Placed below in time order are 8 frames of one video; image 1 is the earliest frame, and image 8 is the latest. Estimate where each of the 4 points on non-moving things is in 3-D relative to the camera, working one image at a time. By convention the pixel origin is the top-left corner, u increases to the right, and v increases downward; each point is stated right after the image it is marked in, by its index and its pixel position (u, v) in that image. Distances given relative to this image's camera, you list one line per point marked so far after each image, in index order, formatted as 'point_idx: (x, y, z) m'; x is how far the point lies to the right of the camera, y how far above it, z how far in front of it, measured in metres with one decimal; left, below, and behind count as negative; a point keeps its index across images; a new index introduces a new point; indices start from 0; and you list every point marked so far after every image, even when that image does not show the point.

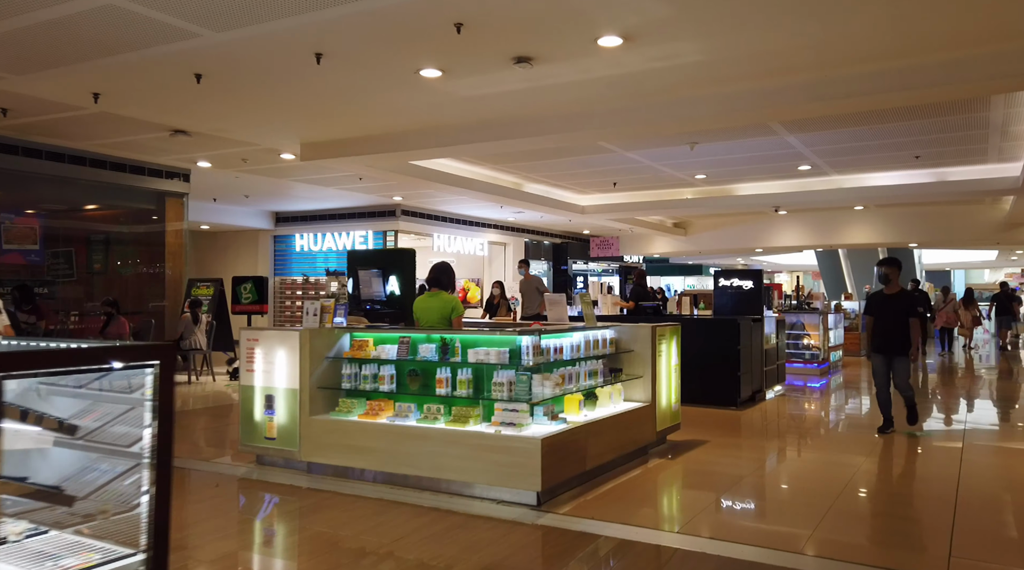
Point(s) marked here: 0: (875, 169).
0: (+5.0, +1.6, +11.1) m
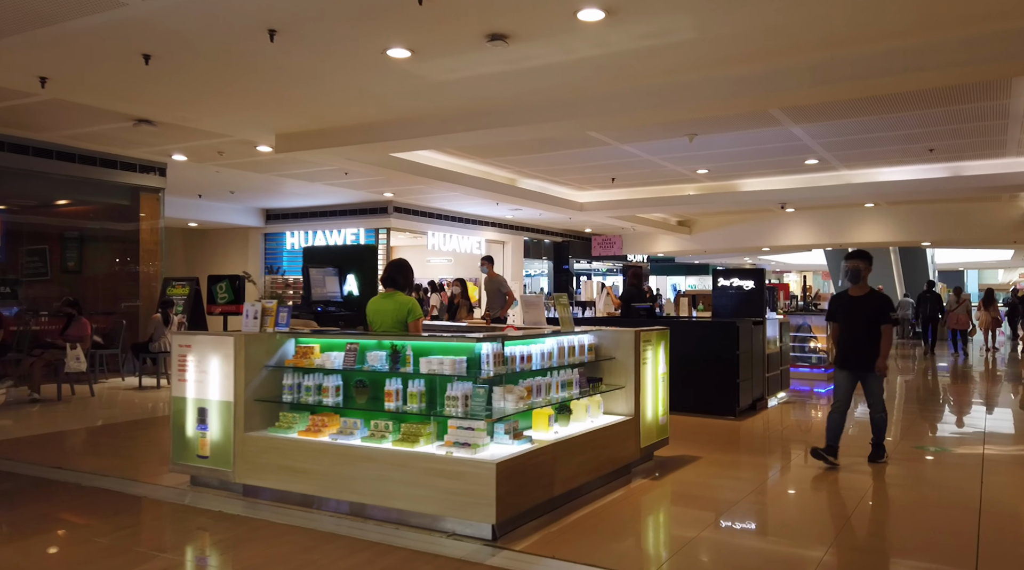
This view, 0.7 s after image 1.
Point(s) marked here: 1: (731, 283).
0: (+4.9, +1.6, +10.6) m
1: (+2.2, 0.0, +8.4) m
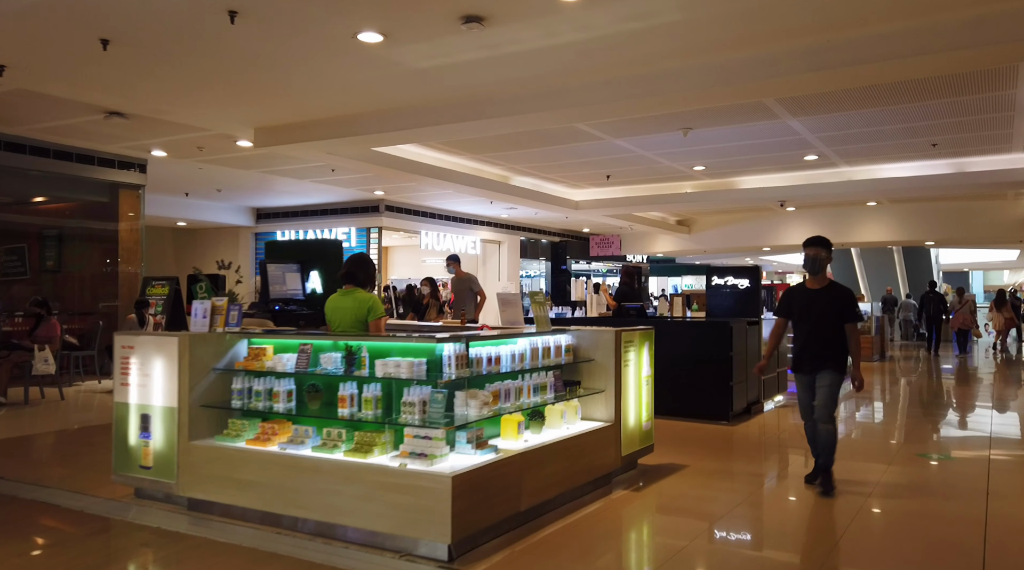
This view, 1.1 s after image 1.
0: (+4.8, +1.6, +10.3) m
1: (+2.1, 0.0, +8.1) m
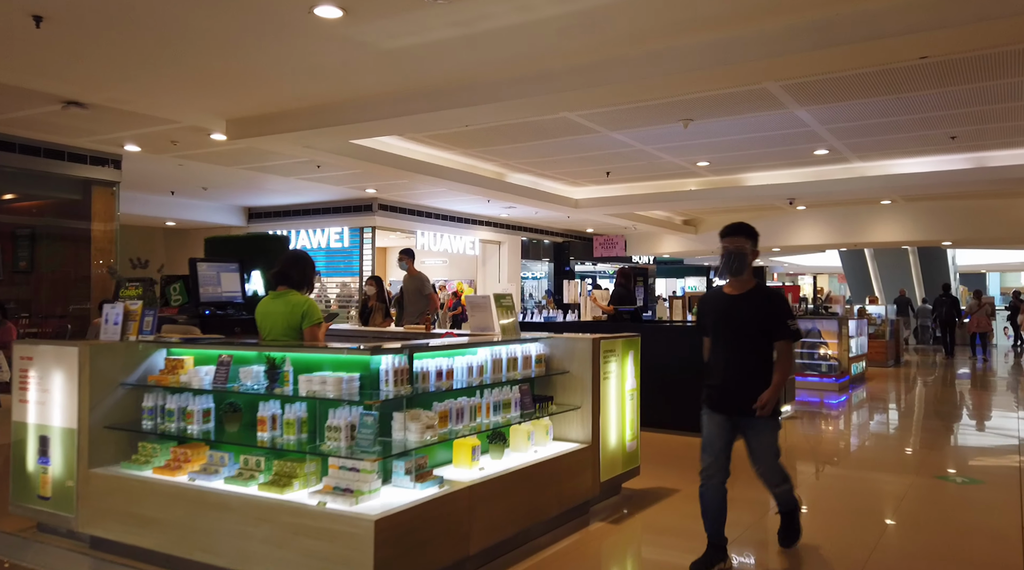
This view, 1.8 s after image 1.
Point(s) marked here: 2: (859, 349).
0: (+4.7, +1.6, +9.7) m
1: (+2.0, 0.0, +7.5) m
2: (+5.0, -0.9, +11.6) m
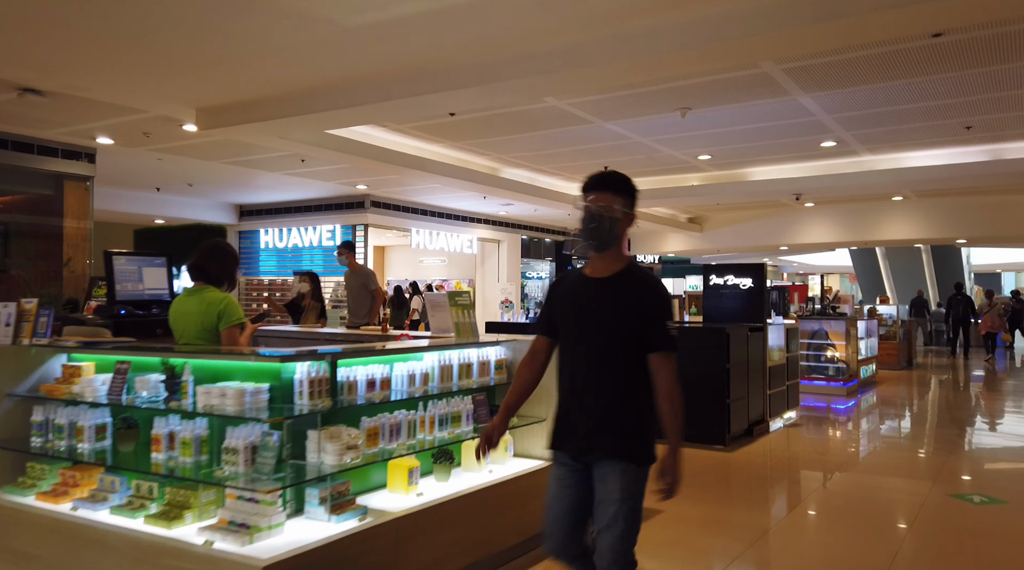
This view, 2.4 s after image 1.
0: (+4.6, +1.6, +9.2) m
1: (+1.9, 0.0, +7.1) m
2: (+4.9, -0.9, +11.1) m
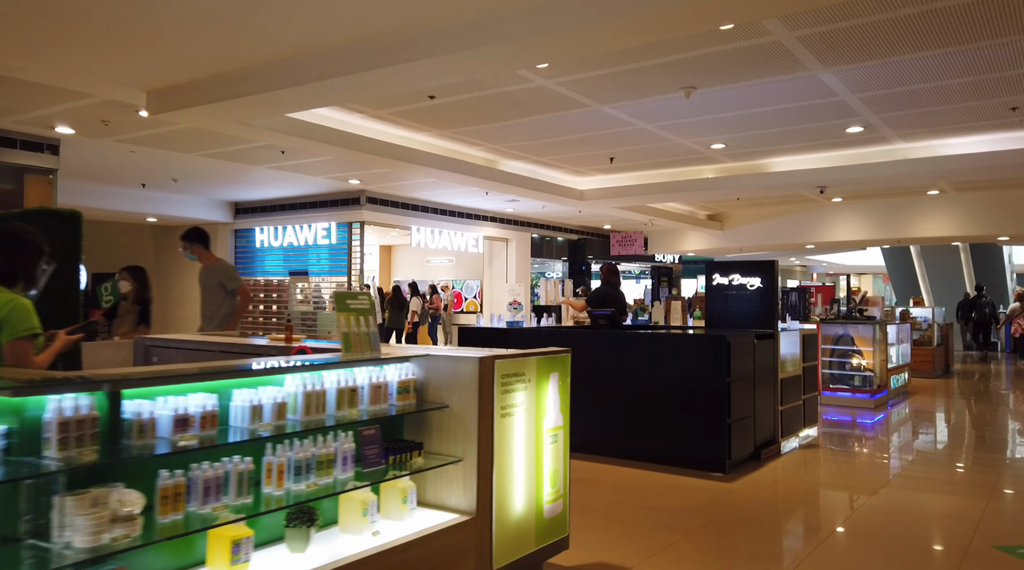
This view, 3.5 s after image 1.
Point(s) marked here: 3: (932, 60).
0: (+4.5, +1.6, +8.3) m
1: (+1.7, 0.0, +6.3) m
2: (+4.9, -0.9, +10.2) m
3: (+3.1, +1.7, +6.0) m
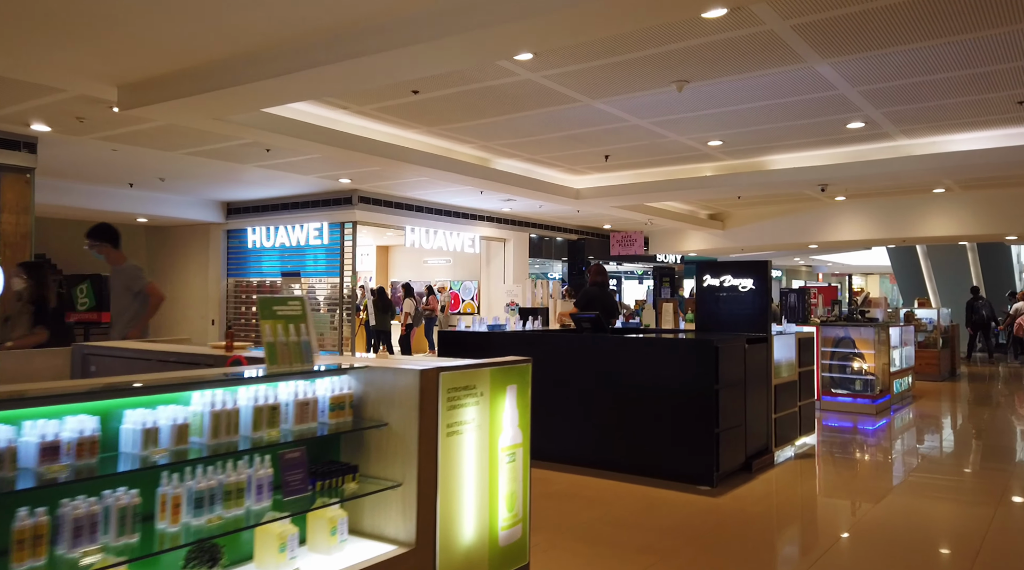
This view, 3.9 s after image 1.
0: (+4.4, +1.6, +8.0) m
1: (+1.6, 0.0, +6.0) m
2: (+4.8, -0.9, +9.9) m
3: (+3.0, +1.7, +5.7) m
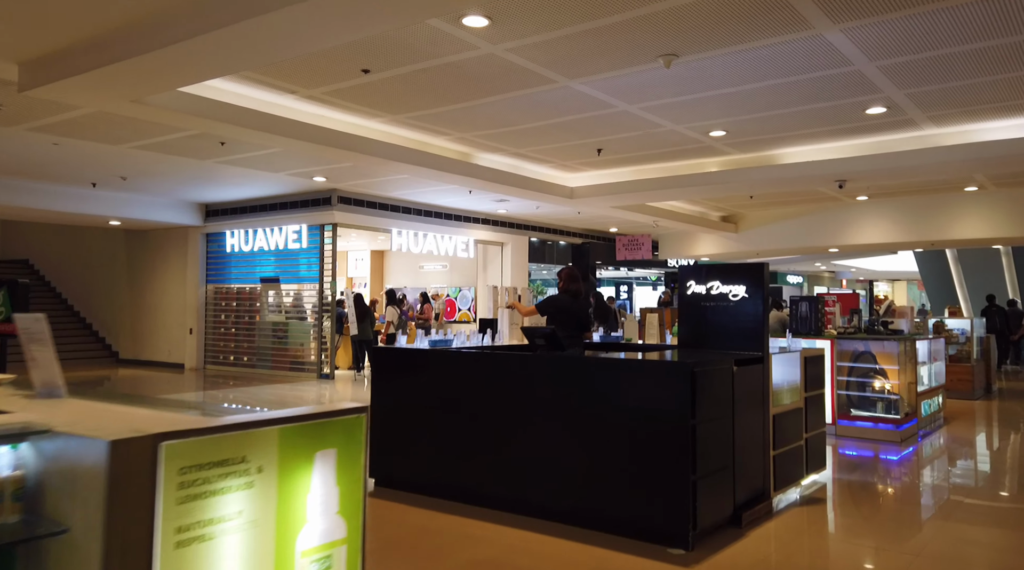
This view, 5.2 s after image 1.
0: (+4.2, +1.5, +7.0) m
1: (+1.3, 0.0, +5.1) m
2: (+4.6, -1.0, +8.8) m
3: (+2.7, +1.6, +4.7) m
